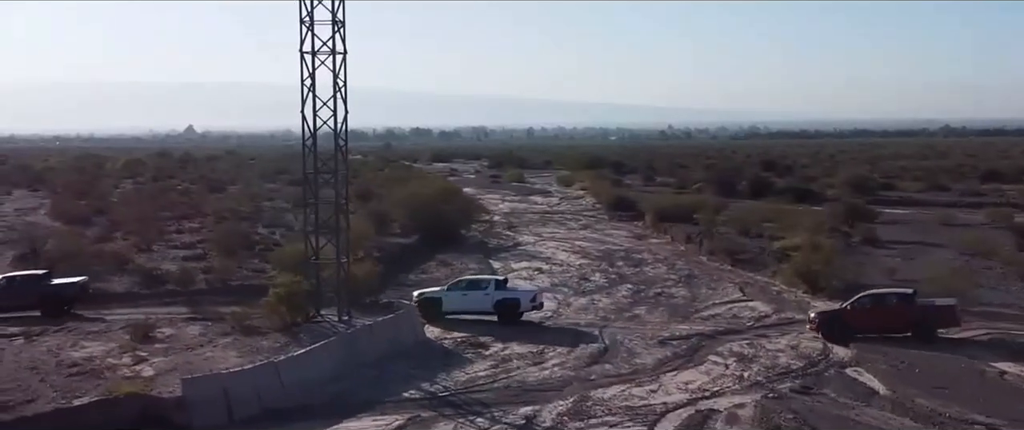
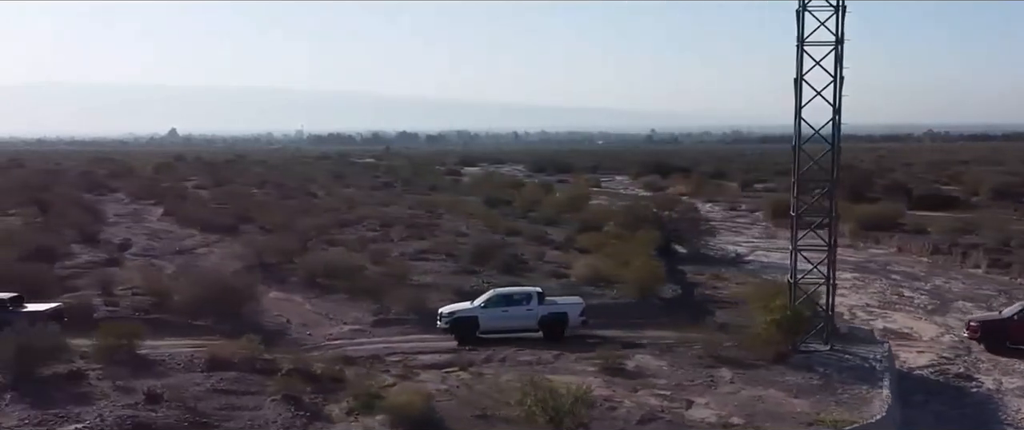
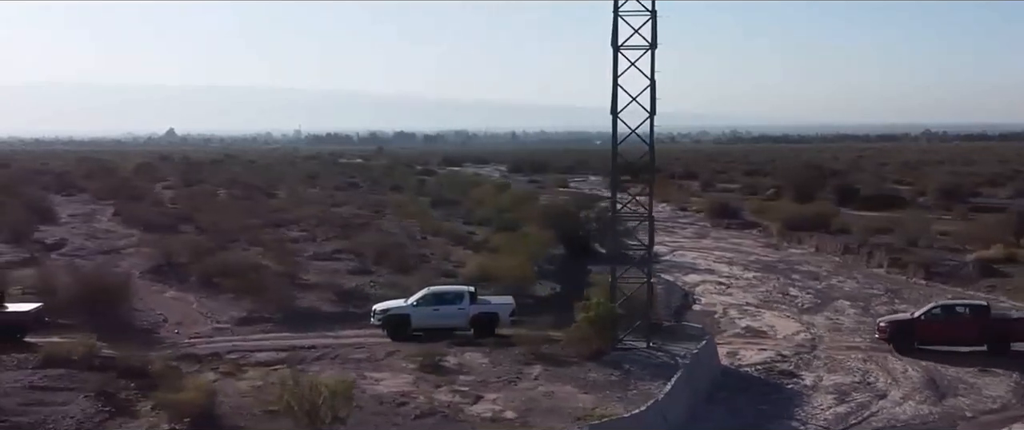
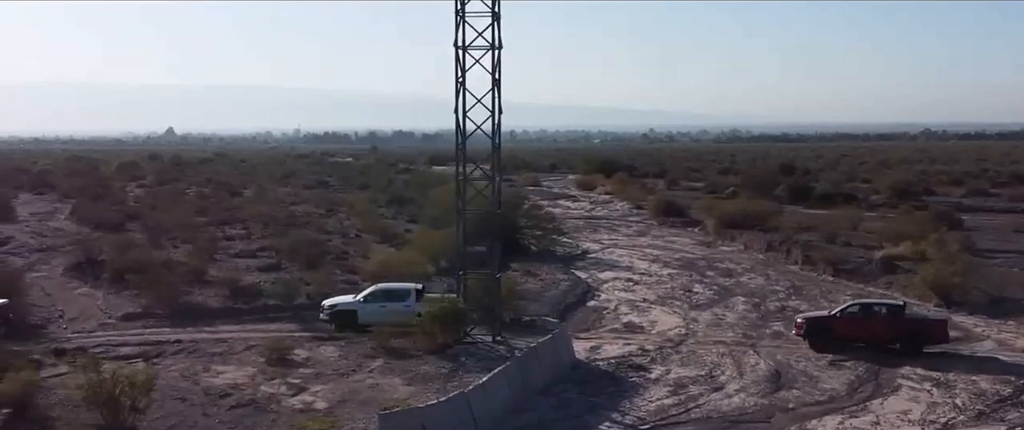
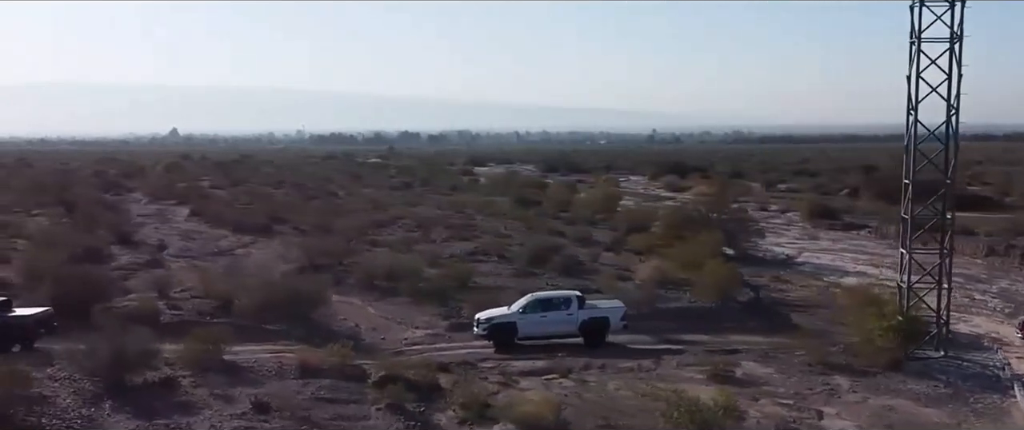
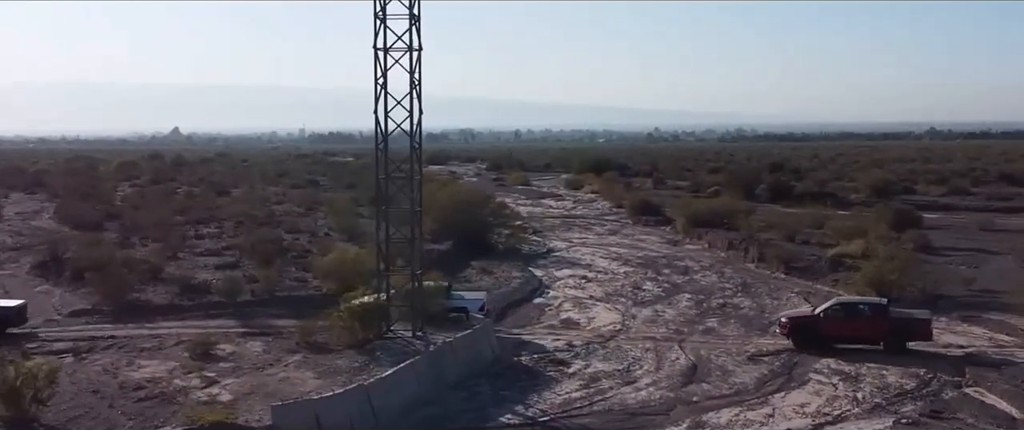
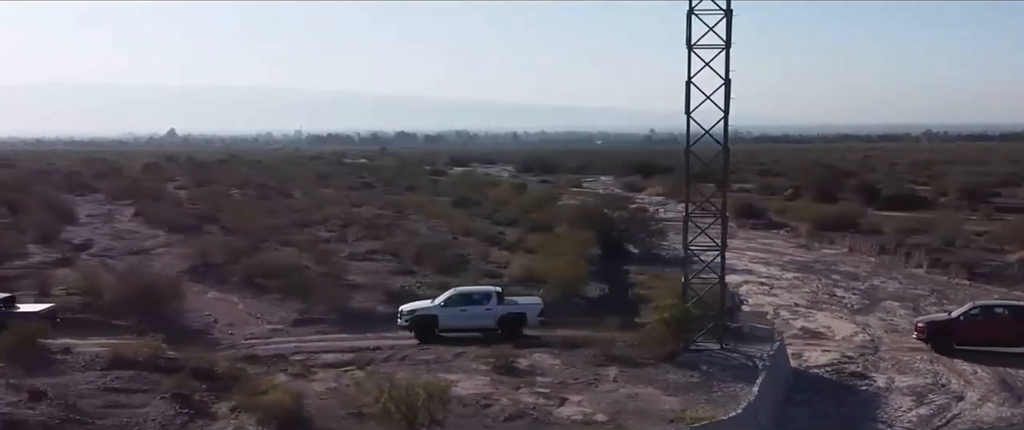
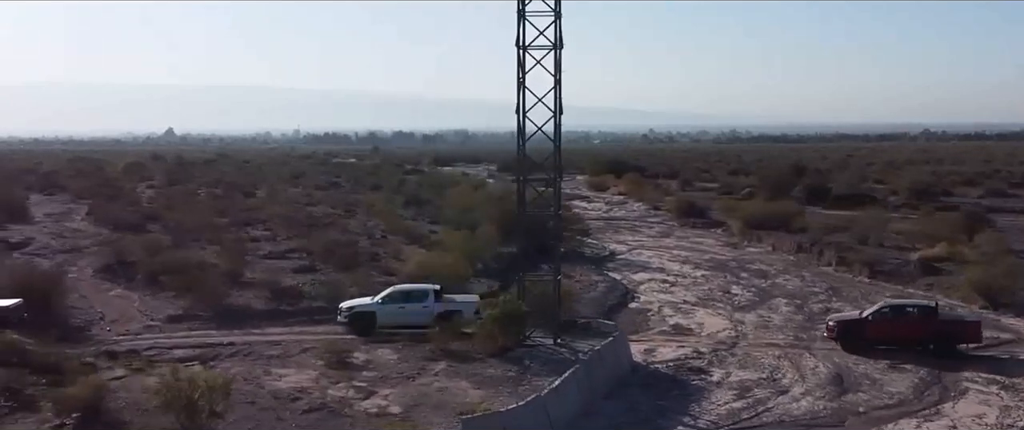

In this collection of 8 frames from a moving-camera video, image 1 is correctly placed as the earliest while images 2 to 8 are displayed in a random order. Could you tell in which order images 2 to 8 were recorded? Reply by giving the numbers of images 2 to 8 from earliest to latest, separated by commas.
6, 4, 8, 3, 7, 2, 5
